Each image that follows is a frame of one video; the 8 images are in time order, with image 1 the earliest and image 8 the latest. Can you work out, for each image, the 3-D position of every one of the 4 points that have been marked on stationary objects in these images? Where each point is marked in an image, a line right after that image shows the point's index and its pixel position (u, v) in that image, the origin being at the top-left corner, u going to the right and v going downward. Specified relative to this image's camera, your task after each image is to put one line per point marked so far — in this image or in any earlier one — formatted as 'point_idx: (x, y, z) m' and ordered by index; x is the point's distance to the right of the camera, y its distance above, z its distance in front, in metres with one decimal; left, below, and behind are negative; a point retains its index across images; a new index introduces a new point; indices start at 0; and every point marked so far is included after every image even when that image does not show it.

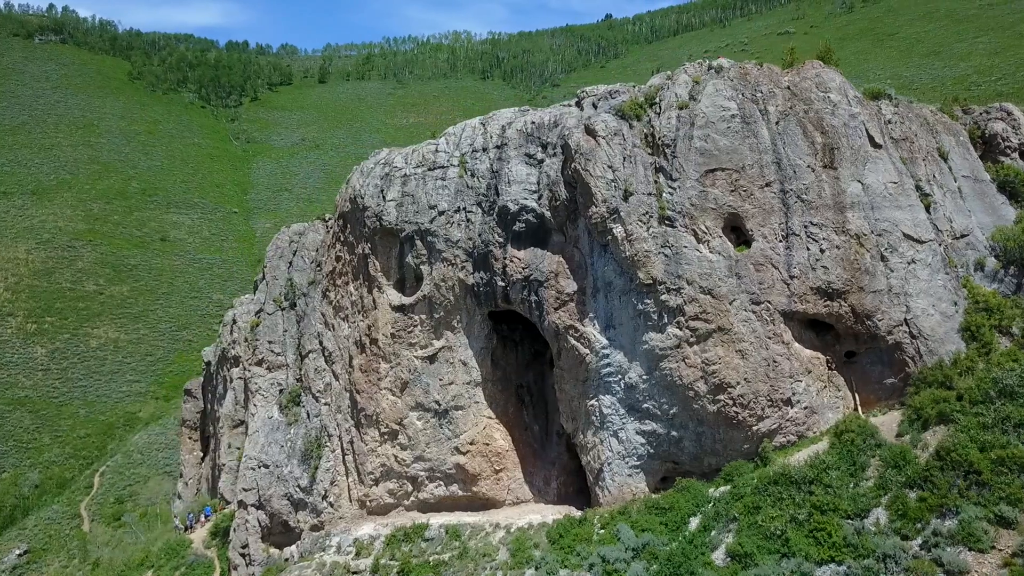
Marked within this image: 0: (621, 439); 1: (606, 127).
0: (+2.4, -3.4, +18.5) m
1: (+2.2, +3.7, +18.9) m
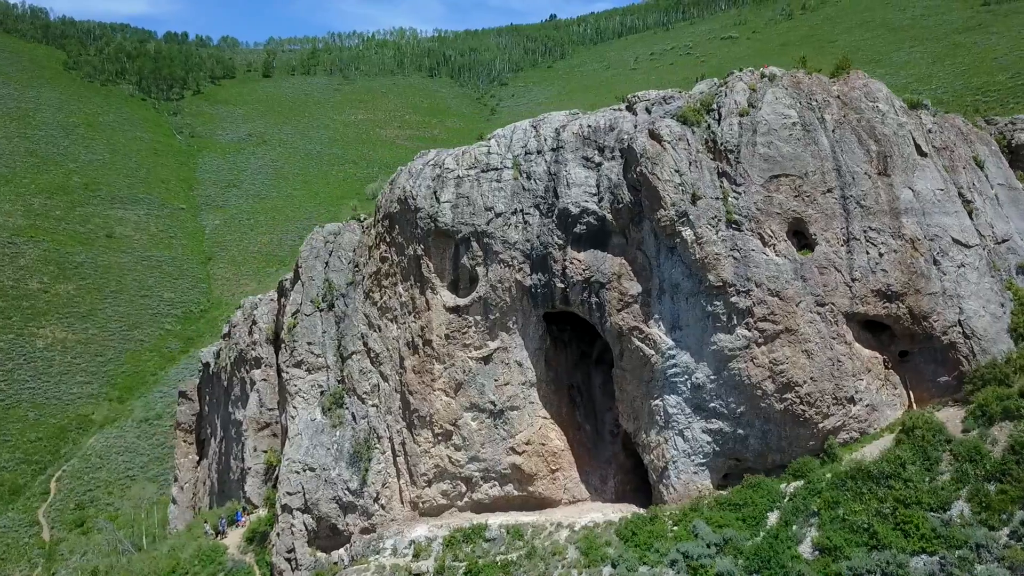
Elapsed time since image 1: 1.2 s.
0: (+4.0, -3.4, +19.0) m
1: (+3.7, +3.6, +19.3) m
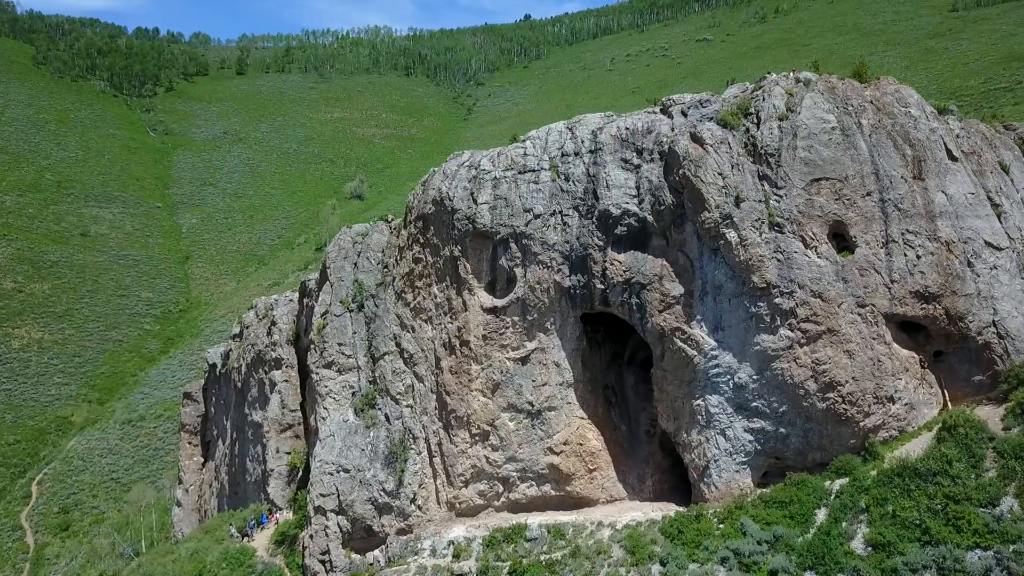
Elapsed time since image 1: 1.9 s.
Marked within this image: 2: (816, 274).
0: (+5.0, -3.4, +19.2) m
1: (+4.7, +3.6, +19.6) m
2: (+6.8, +0.3, +18.6) m
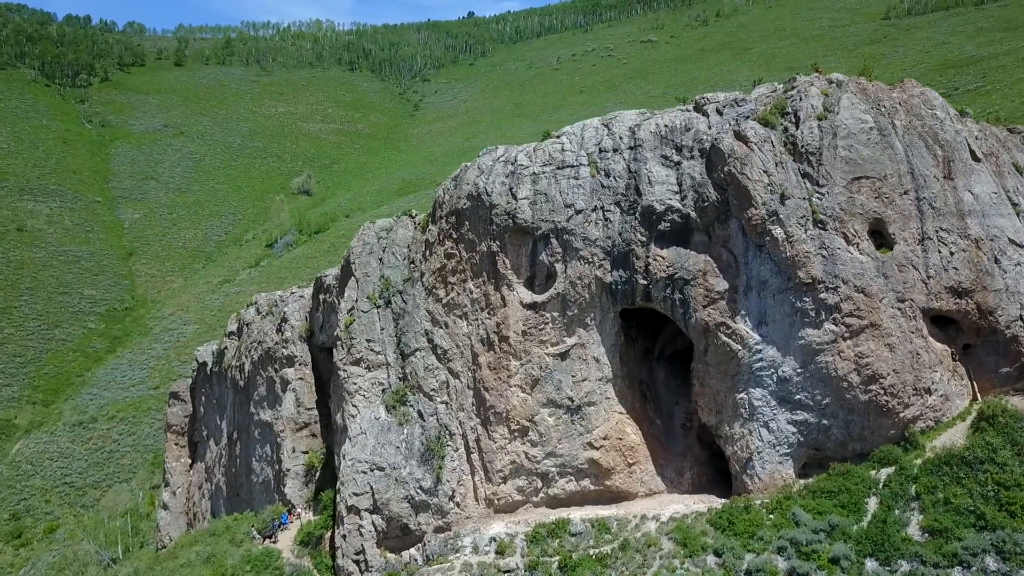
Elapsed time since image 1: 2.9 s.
0: (+6.1, -3.3, +19.6) m
1: (+5.9, +3.7, +20.0) m
2: (+8.0, +0.4, +19.1) m
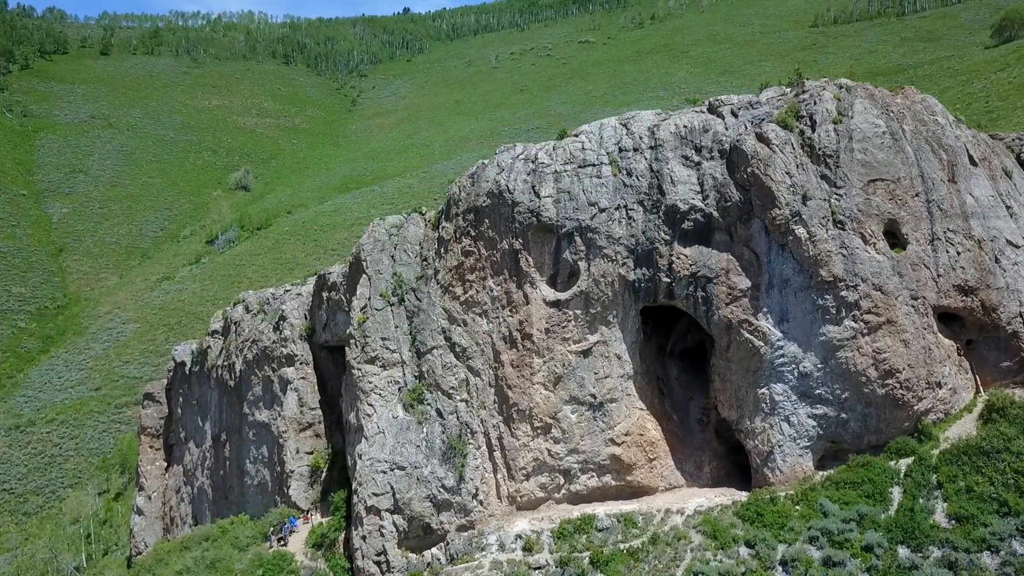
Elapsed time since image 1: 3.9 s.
0: (+6.8, -3.3, +20.2) m
1: (+6.5, +3.7, +20.5) m
2: (+8.7, +0.5, +19.9) m
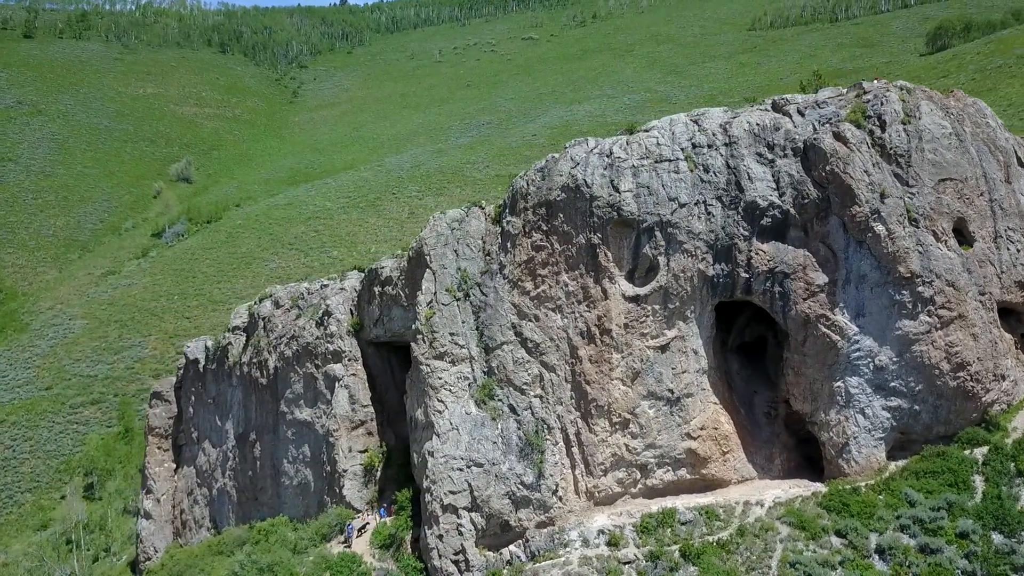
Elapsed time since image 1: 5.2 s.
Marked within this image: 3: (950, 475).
0: (+8.9, -3.2, +20.8) m
1: (+8.6, +3.8, +21.0) m
2: (+10.8, +0.6, +20.6) m
3: (+10.2, -4.4, +19.6) m
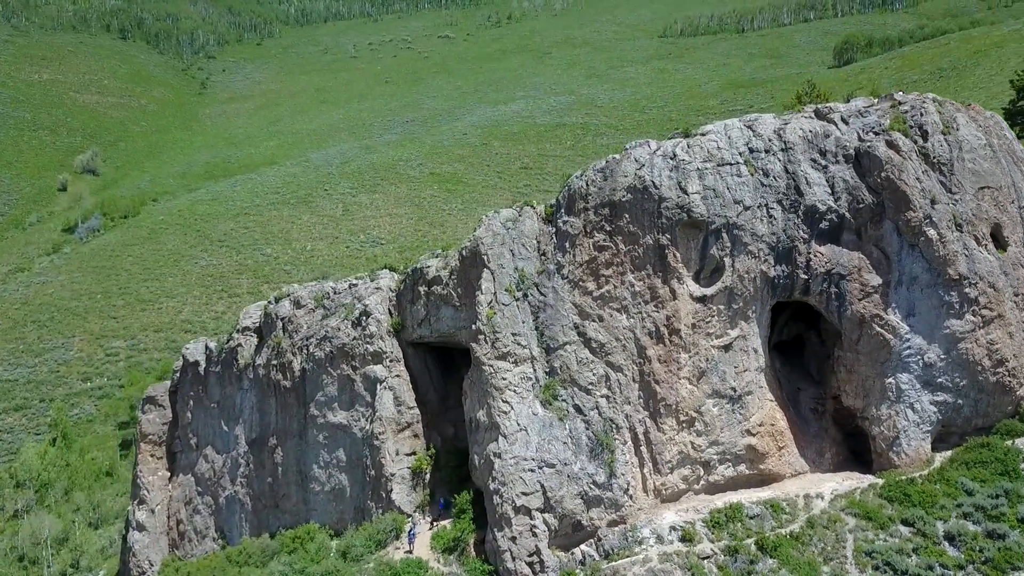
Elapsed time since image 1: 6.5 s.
0: (+10.6, -3.2, +21.9) m
1: (+10.3, +3.8, +22.1) m
2: (+12.6, +0.5, +21.9) m
3: (+12.1, -4.4, +20.9) m
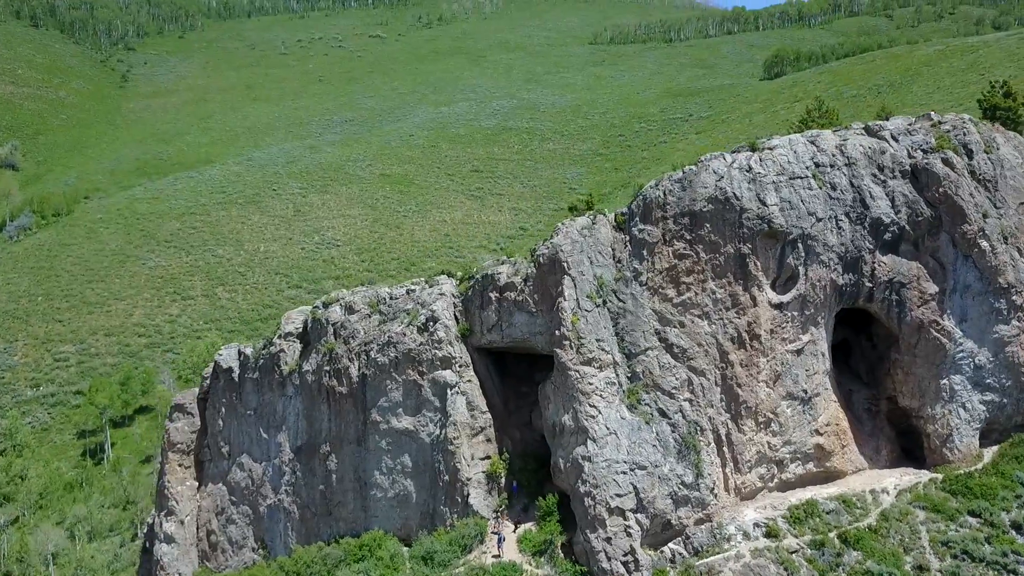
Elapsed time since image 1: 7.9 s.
0: (+12.9, -3.4, +23.6) m
1: (+12.6, +3.6, +23.7) m
2: (+14.8, +0.3, +23.8) m
3: (+14.5, -4.7, +22.8) m
